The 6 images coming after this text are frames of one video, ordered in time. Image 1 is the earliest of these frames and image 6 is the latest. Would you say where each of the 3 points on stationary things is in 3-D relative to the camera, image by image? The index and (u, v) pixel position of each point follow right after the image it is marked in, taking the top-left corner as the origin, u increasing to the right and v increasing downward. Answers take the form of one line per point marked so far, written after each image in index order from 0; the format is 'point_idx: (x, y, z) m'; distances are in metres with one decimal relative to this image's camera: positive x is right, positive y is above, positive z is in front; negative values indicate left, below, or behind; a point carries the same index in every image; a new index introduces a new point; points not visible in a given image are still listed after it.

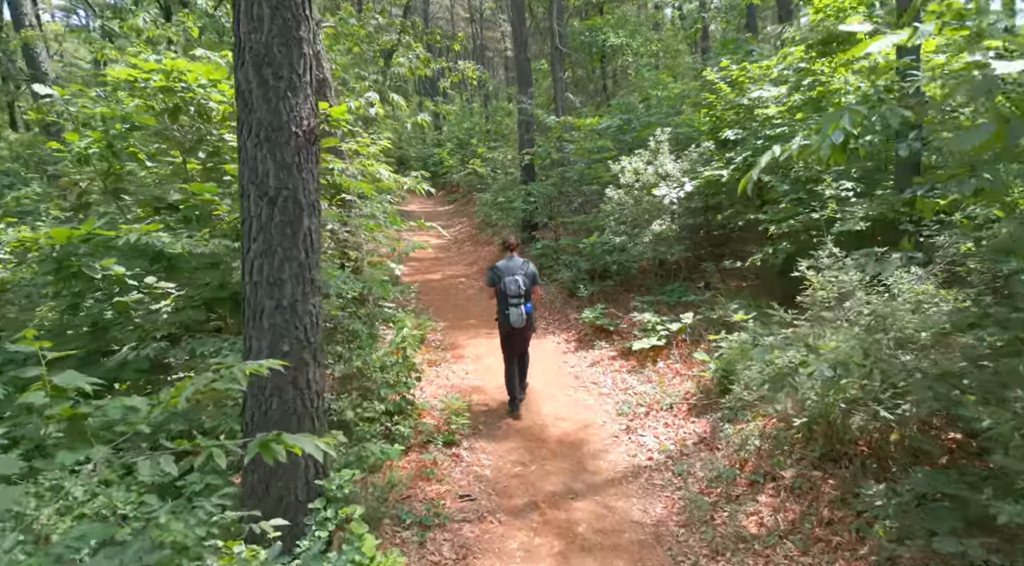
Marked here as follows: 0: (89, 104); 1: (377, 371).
0: (-4.0, +1.7, +7.2) m
1: (-1.3, -0.8, +7.0) m
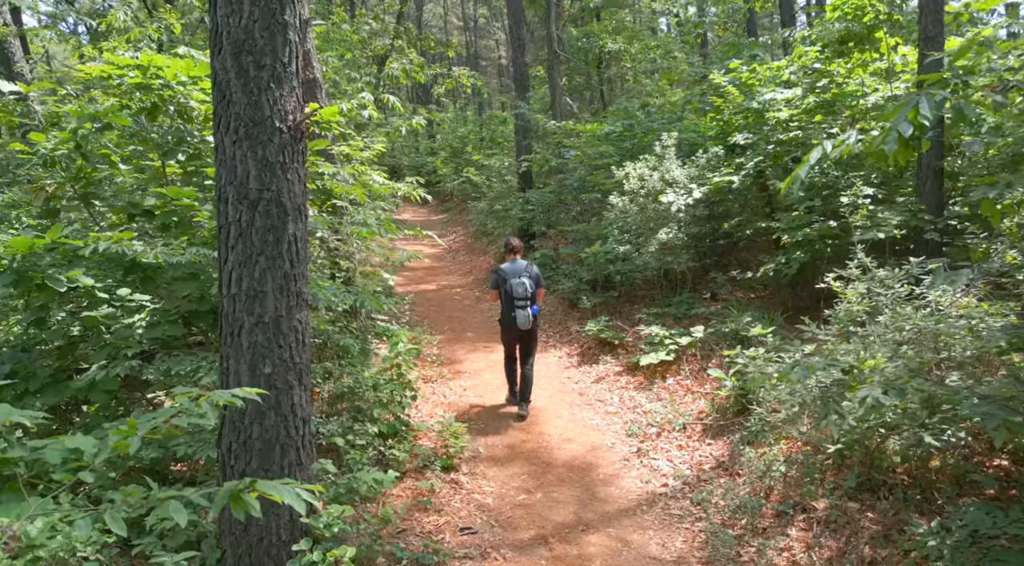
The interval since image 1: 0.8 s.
0: (-4.0, +1.6, +6.7) m
1: (-1.2, -0.9, +6.5) m
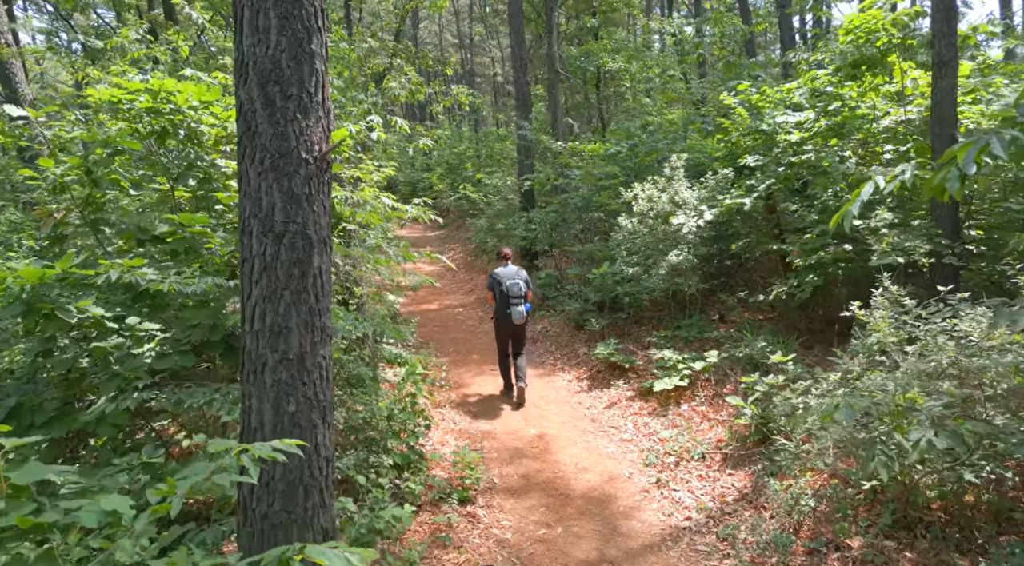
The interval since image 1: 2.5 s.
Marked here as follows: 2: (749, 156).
0: (-3.9, +1.4, +6.6) m
1: (-1.1, -1.1, +6.3) m
2: (+3.0, +1.6, +9.6) m
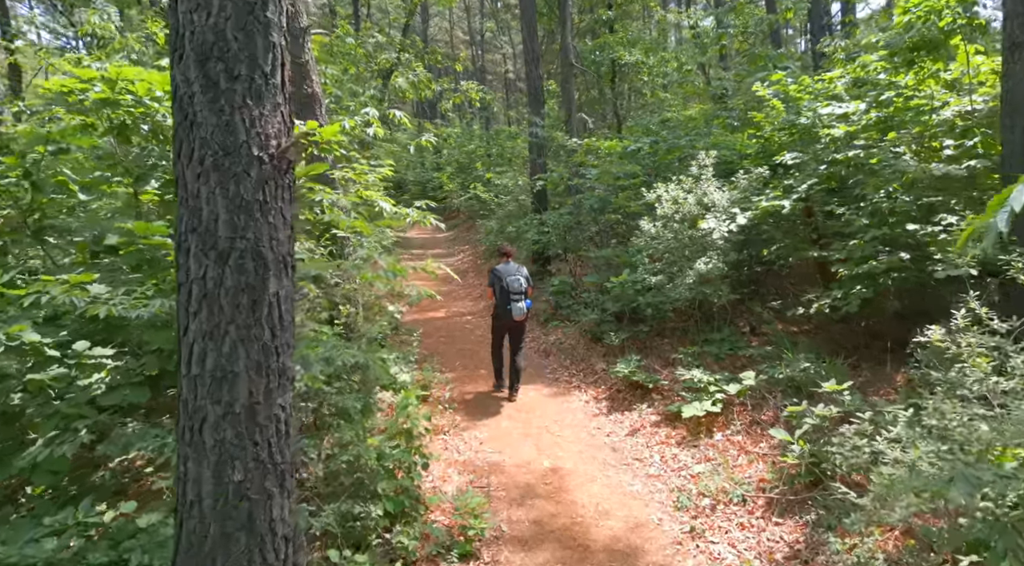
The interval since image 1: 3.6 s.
0: (-3.8, +1.2, +5.8) m
1: (-1.0, -1.3, +5.5) m
2: (+3.2, +1.5, +8.7) m
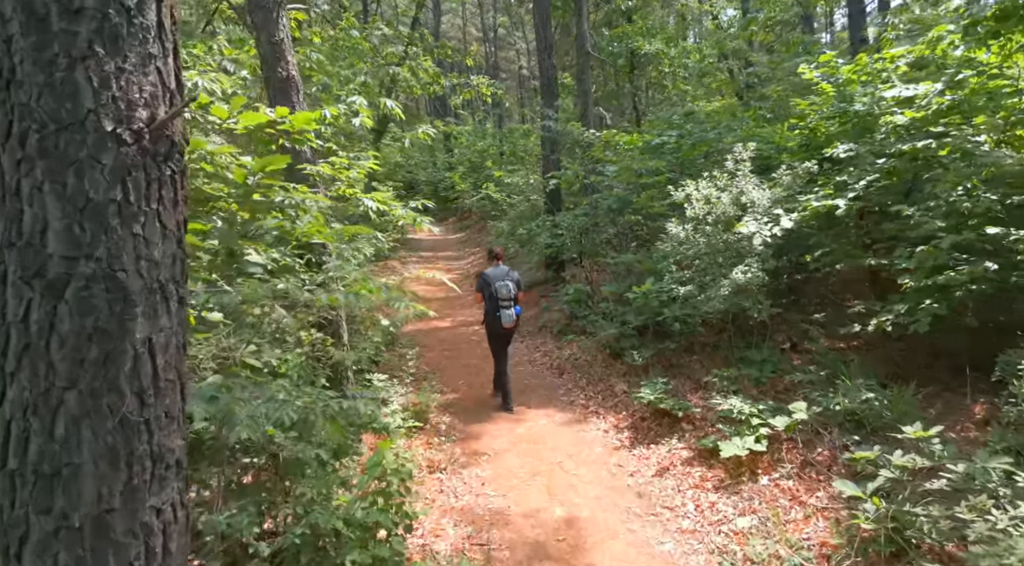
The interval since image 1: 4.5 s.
0: (-3.8, +1.1, +4.7) m
1: (-1.0, -1.4, +4.3) m
2: (+3.2, +1.4, +7.5) m
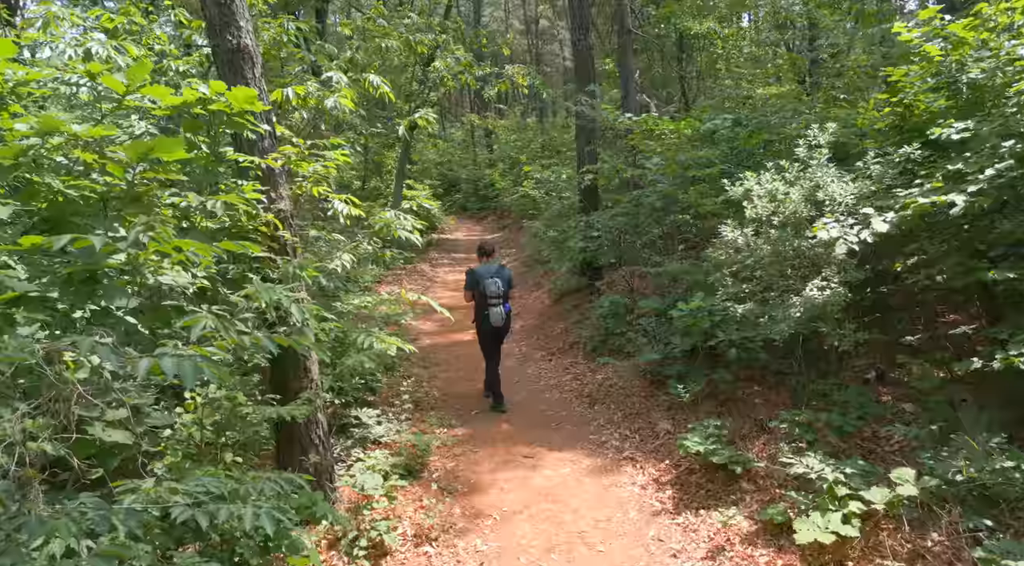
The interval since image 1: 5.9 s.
0: (-3.8, +0.9, +3.5) m
1: (-1.1, -1.6, +2.9) m
2: (+3.3, +1.2, +5.8) m
